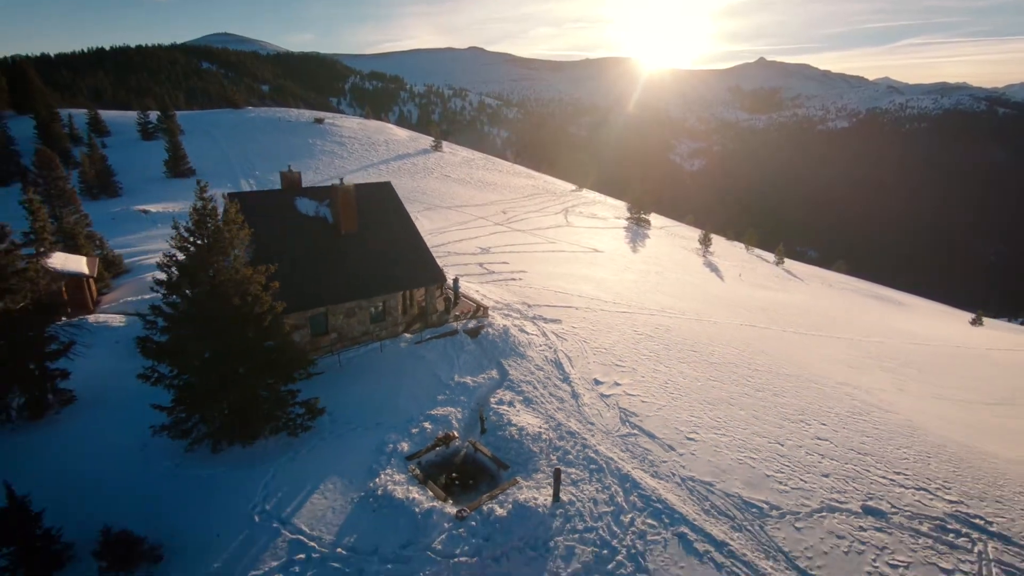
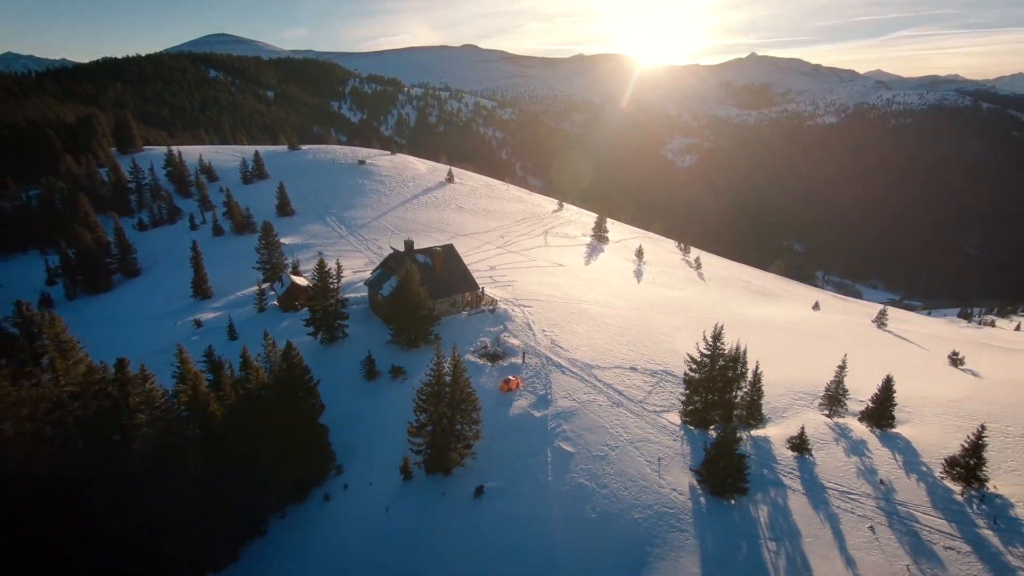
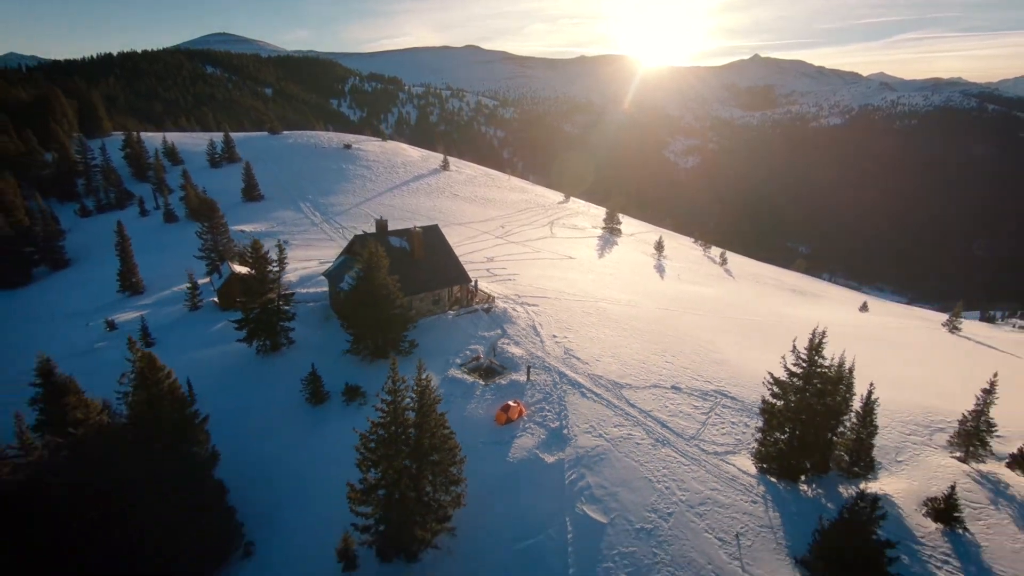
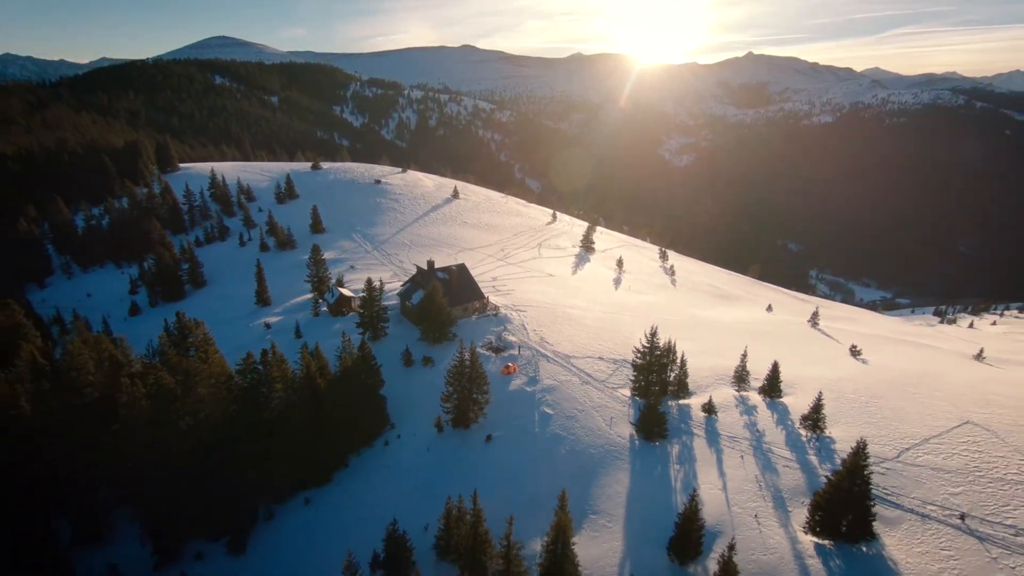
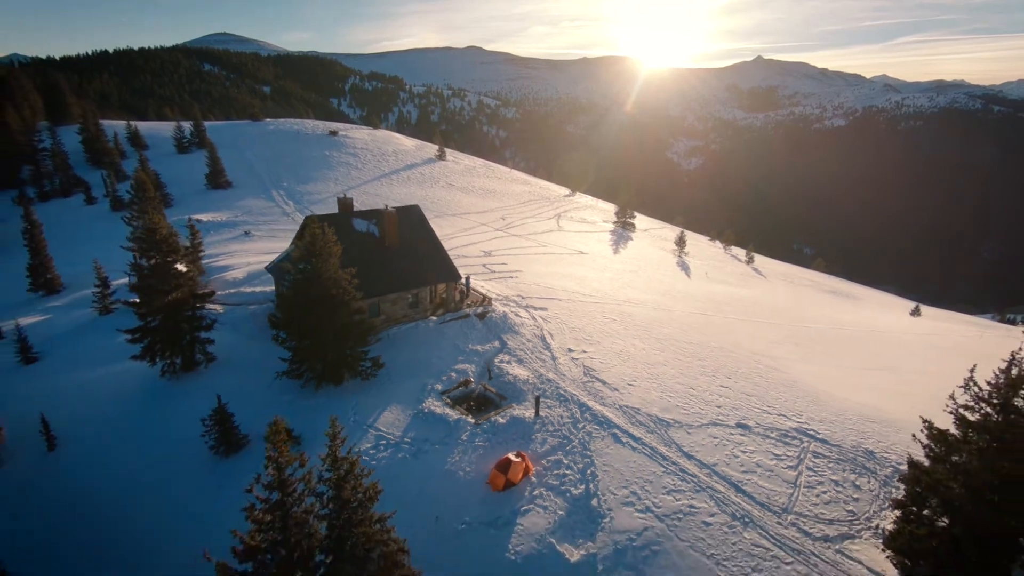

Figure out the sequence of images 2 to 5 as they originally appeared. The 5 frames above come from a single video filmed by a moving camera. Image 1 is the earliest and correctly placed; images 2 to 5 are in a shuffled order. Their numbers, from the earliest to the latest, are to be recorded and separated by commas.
5, 3, 2, 4
